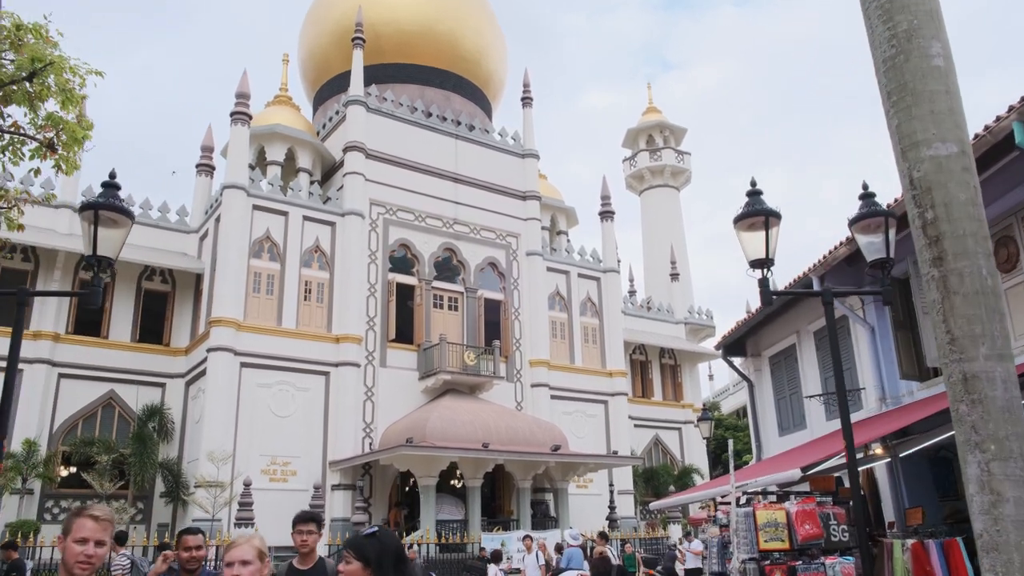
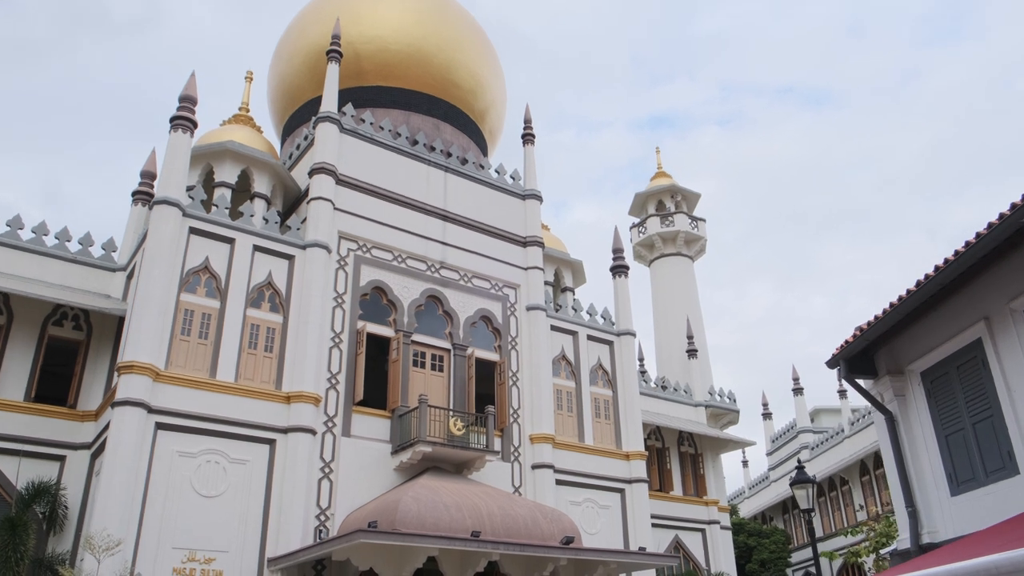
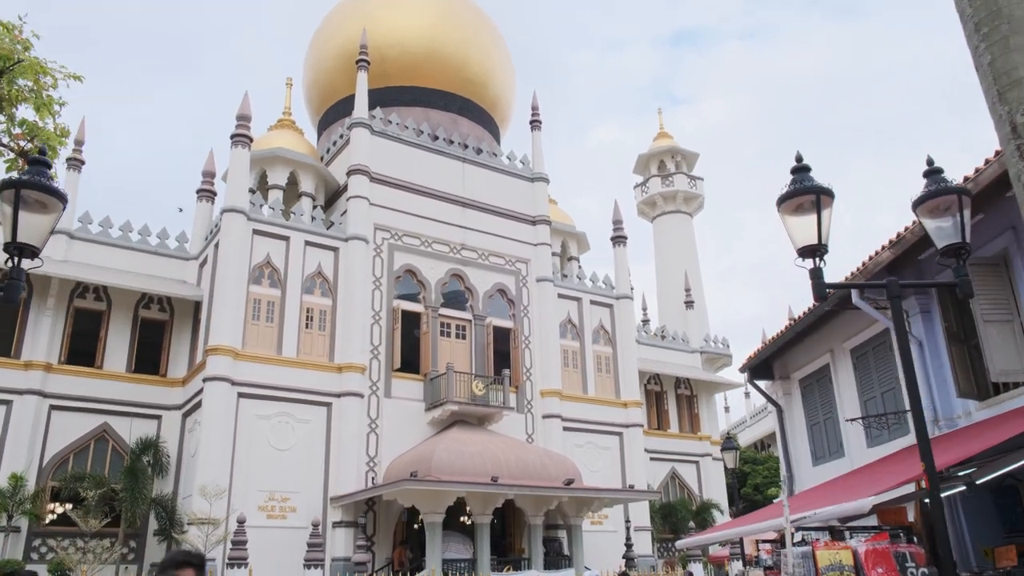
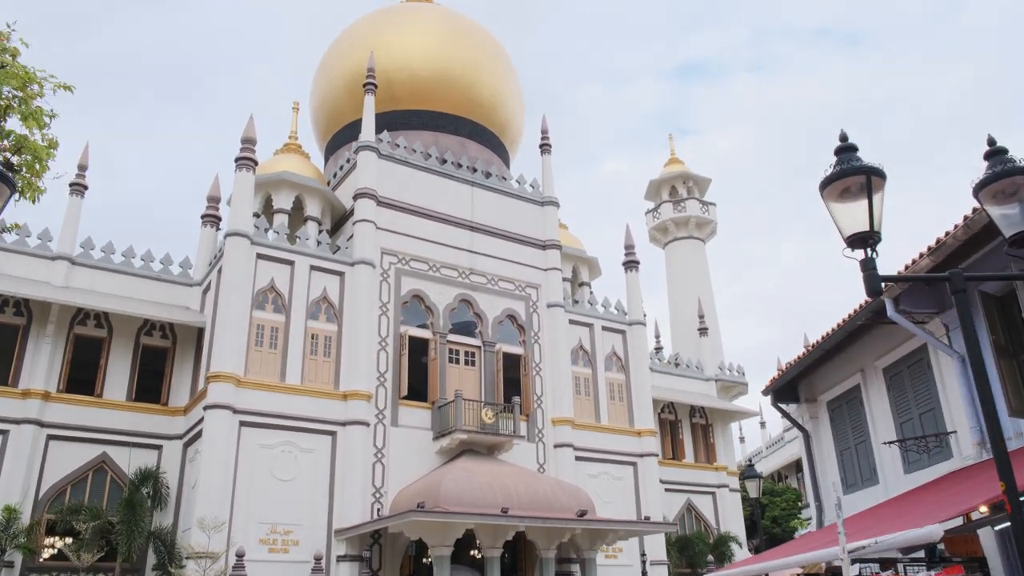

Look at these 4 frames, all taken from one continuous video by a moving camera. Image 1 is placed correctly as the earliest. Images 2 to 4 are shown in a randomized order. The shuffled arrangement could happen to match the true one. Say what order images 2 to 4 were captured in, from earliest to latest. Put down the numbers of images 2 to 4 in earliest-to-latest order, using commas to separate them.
3, 4, 2
